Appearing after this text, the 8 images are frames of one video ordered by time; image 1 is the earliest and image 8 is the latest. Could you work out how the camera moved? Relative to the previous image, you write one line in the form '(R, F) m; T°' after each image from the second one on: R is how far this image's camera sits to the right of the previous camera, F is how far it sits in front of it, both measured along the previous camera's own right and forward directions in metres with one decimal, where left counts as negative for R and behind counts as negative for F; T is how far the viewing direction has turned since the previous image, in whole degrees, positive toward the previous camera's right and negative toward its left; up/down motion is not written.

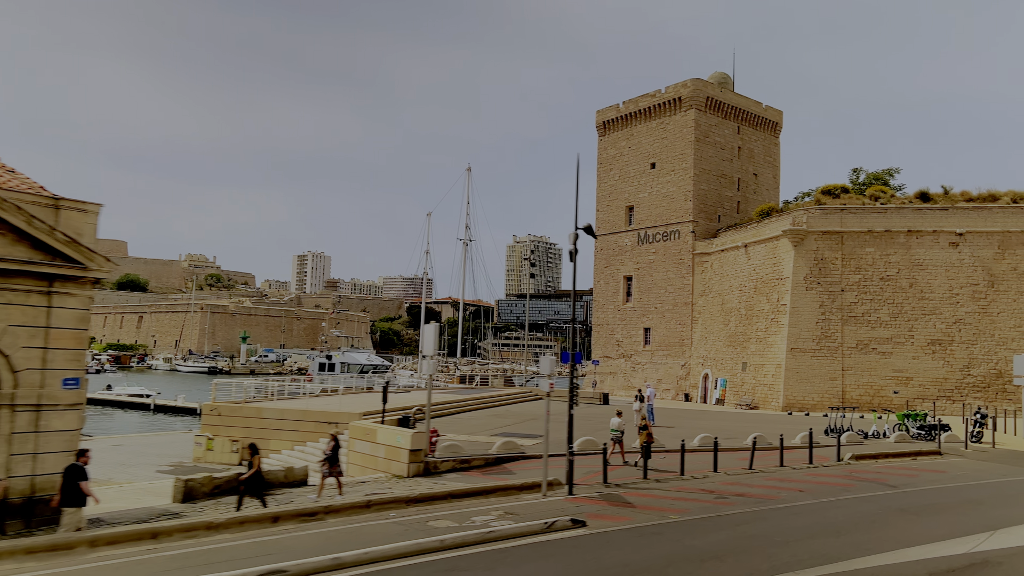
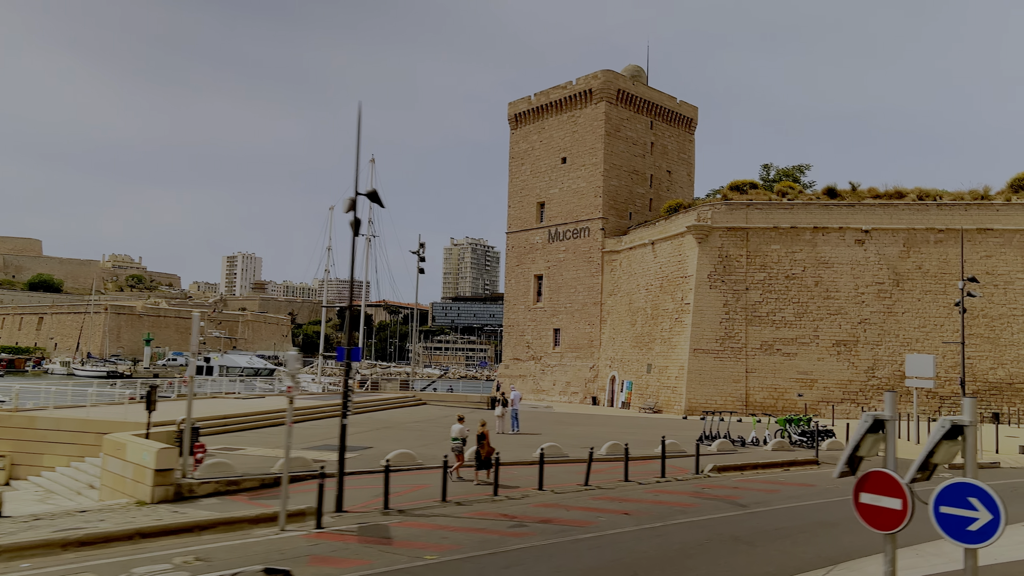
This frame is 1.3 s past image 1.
(+2.0, +2.0) m; +4°
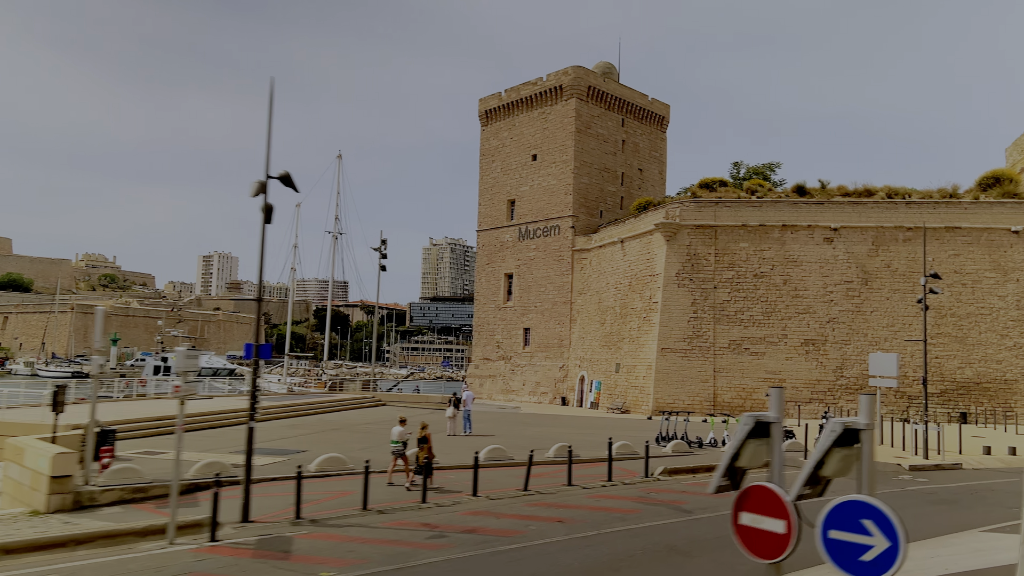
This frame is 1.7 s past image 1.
(+0.6, +0.6) m; +1°
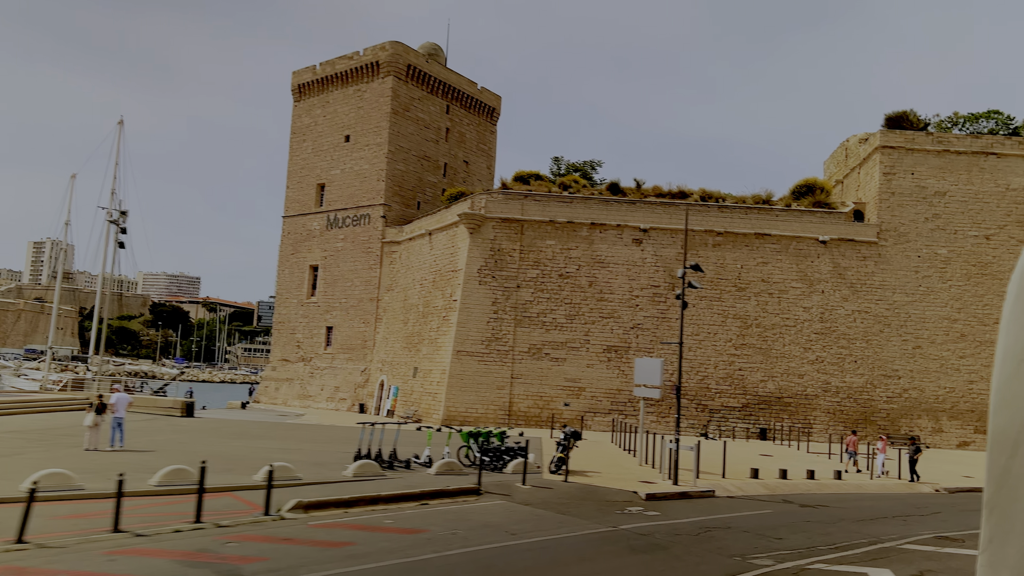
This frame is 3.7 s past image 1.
(+3.2, +3.0) m; +9°
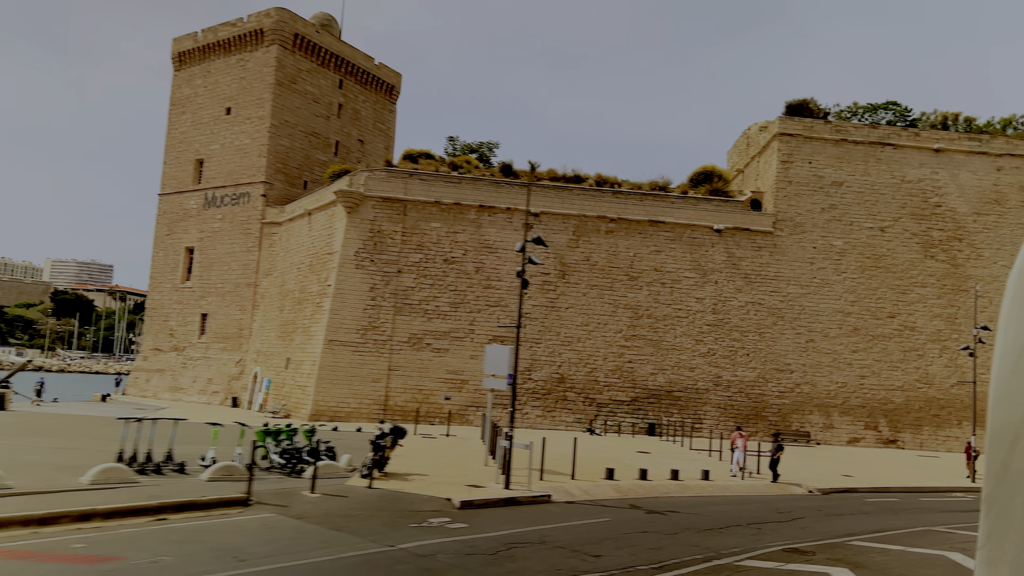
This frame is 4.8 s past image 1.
(+1.7, +1.7) m; +5°
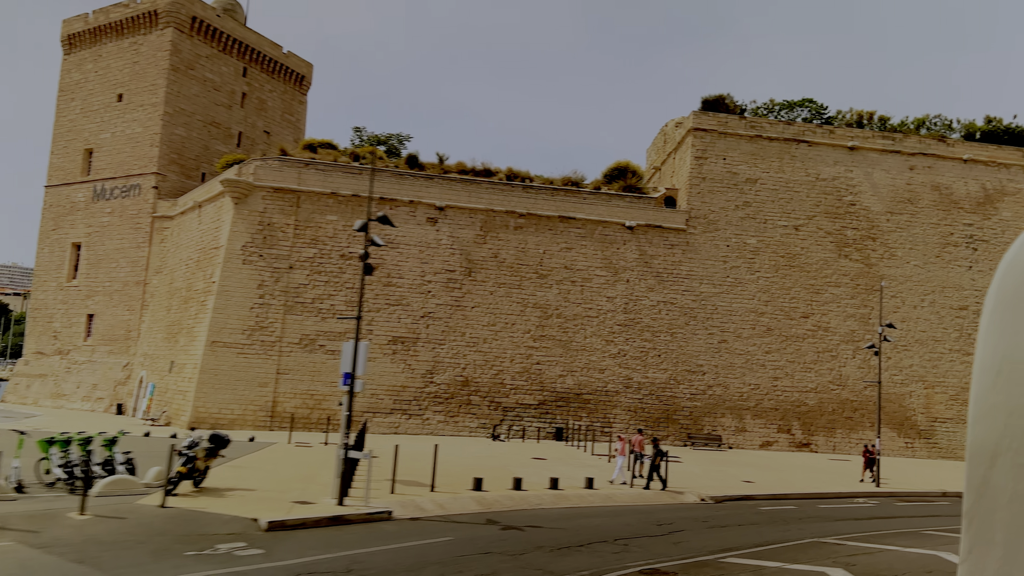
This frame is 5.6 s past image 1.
(+1.3, +1.3) m; +4°
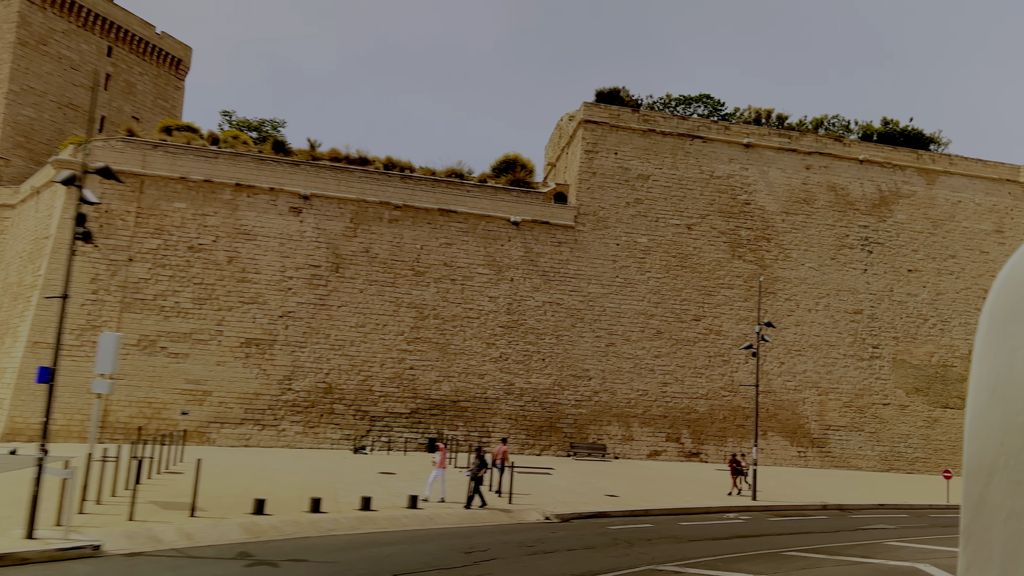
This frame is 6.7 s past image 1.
(+1.8, +1.8) m; +5°
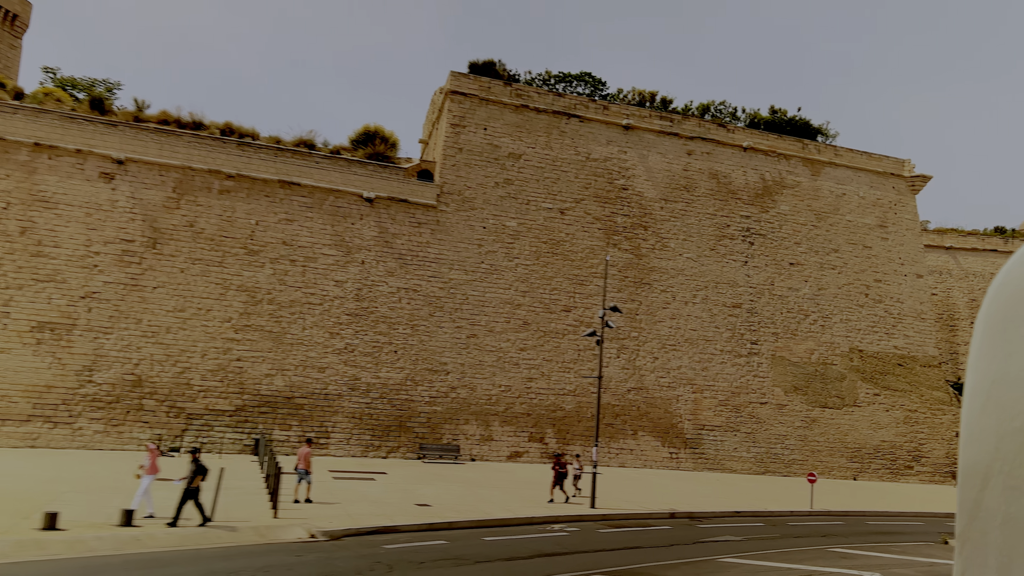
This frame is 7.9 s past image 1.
(+2.0, +2.1) m; +5°
